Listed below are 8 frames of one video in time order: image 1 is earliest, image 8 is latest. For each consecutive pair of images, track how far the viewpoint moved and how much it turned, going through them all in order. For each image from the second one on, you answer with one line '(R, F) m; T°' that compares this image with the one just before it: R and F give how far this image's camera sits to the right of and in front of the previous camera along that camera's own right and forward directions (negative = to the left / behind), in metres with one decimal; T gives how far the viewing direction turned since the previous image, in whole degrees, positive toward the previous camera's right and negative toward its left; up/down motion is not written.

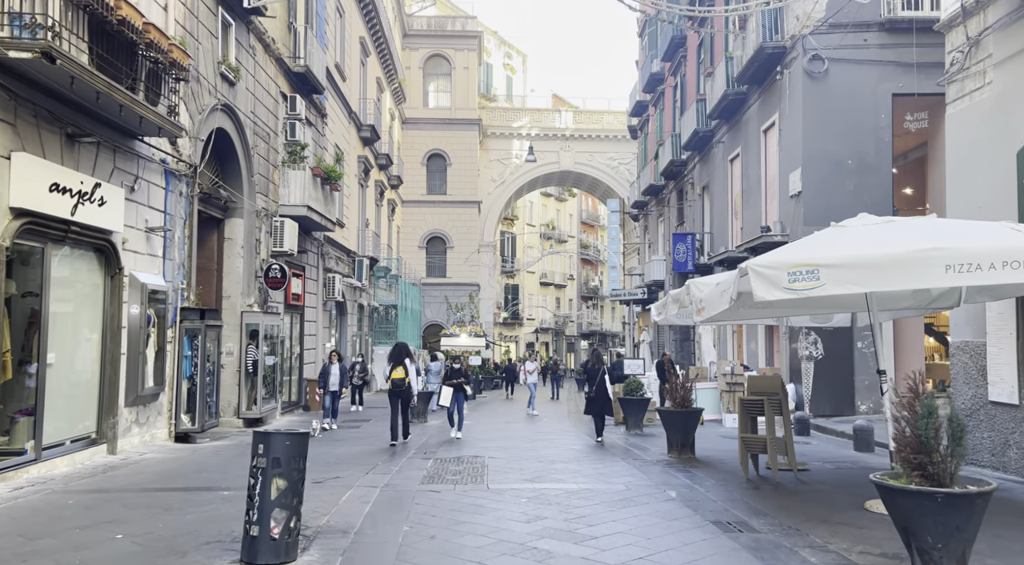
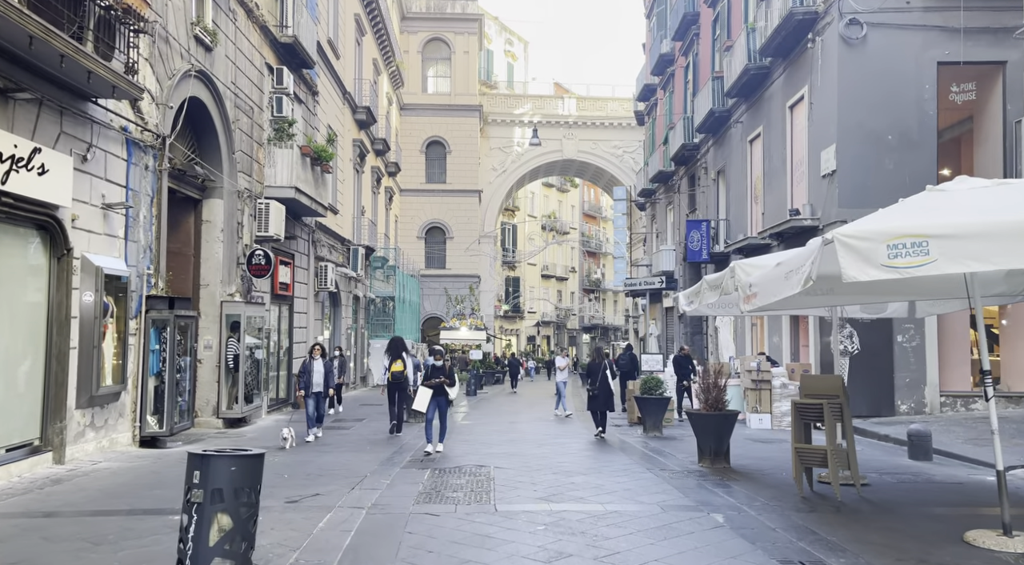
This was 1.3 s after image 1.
(-0.1, +1.5) m; 0°
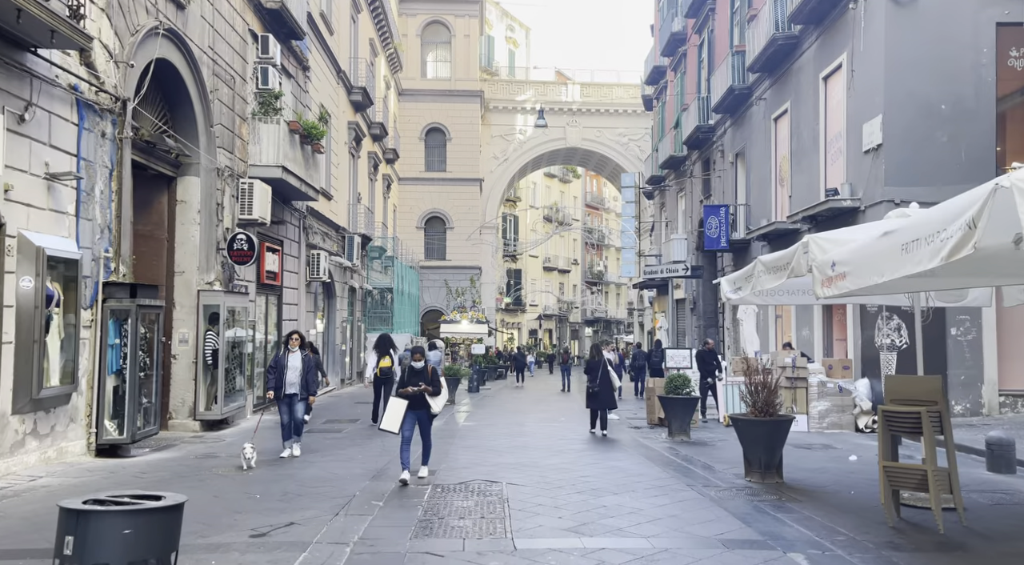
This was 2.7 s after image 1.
(-0.2, +1.6) m; 0°
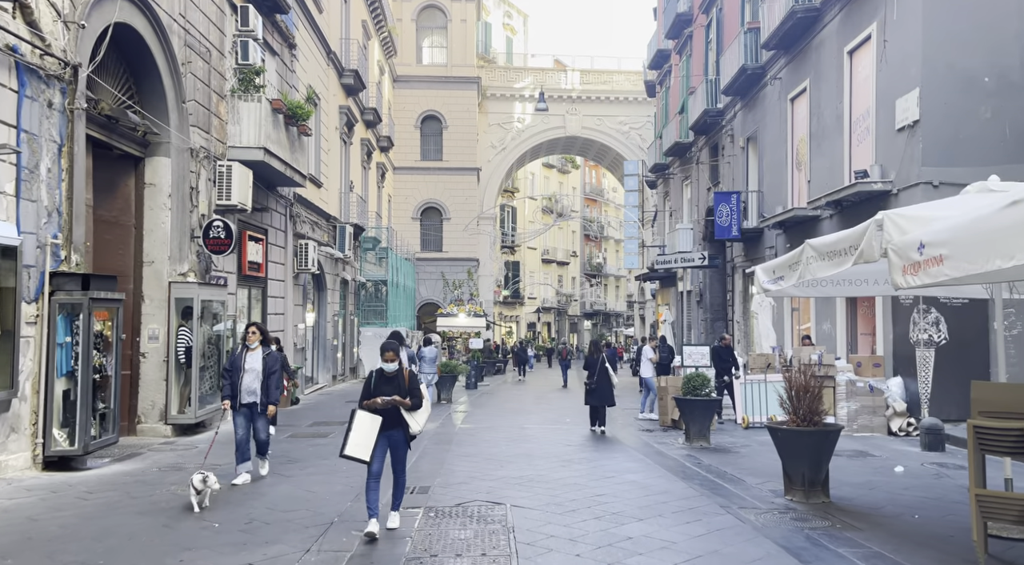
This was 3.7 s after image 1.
(-0.1, +1.2) m; 0°
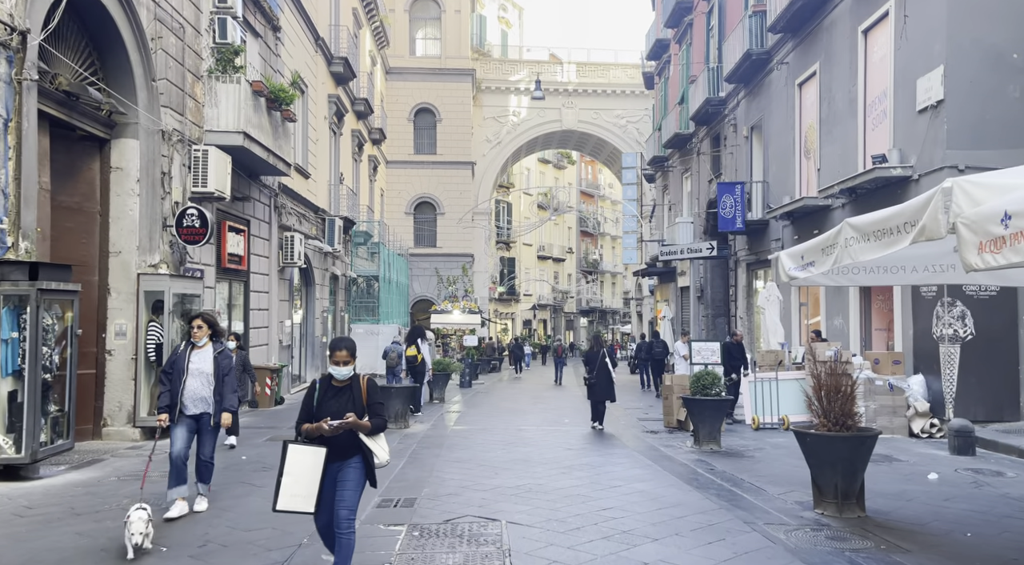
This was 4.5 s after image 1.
(0.0, +0.9) m; 0°
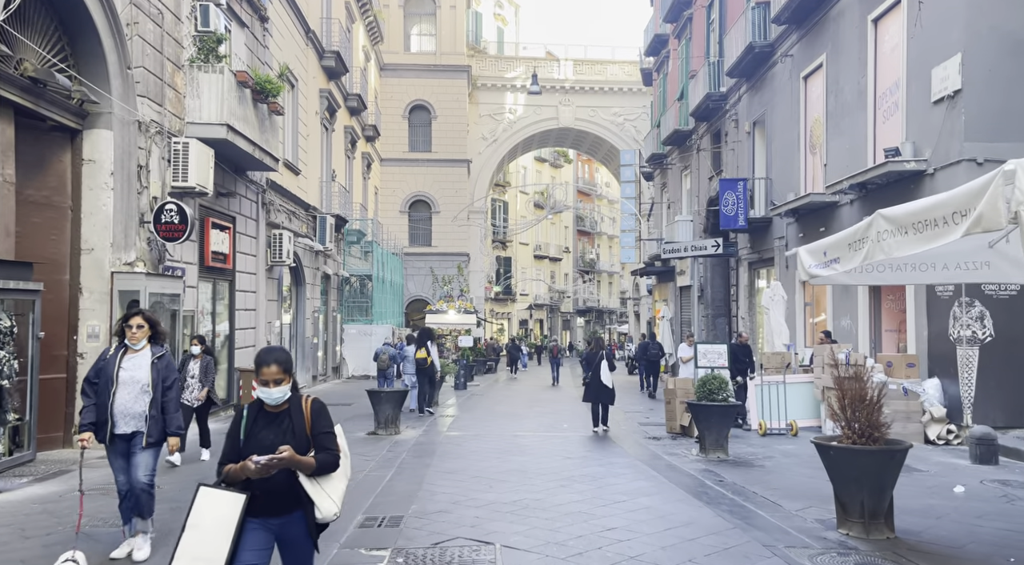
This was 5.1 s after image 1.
(0.0, +0.6) m; 0°
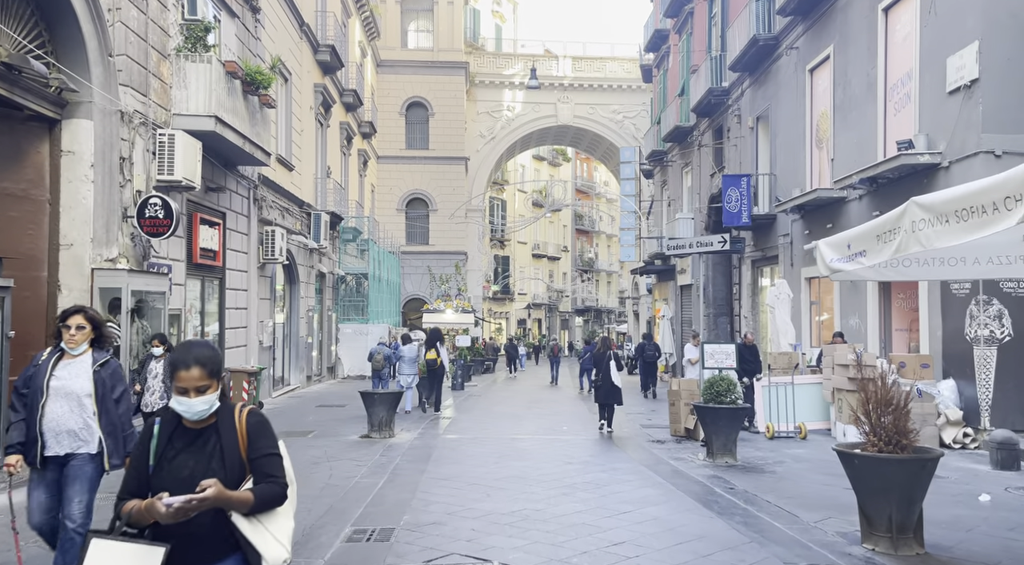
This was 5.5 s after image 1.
(0.0, +0.5) m; 0°
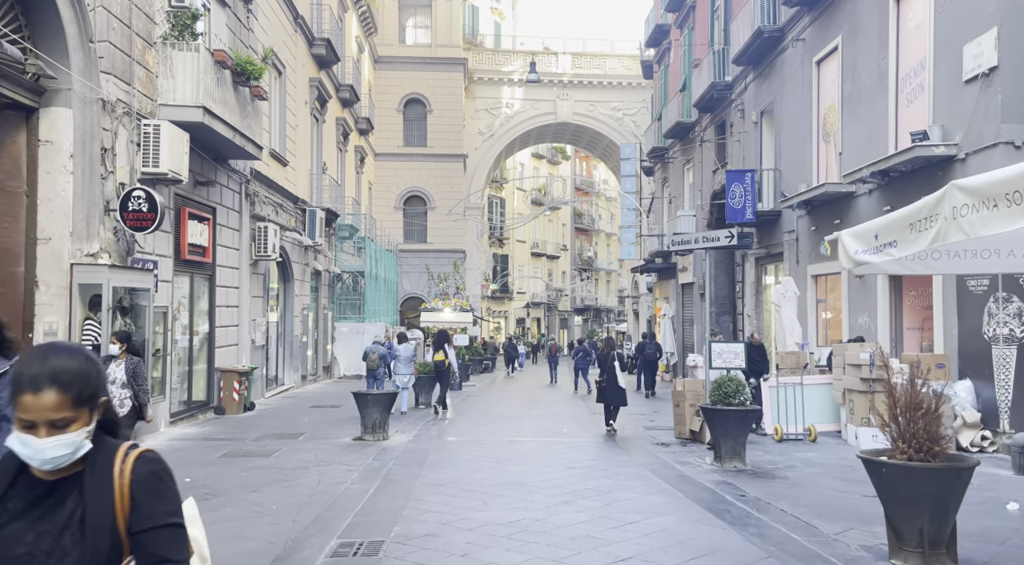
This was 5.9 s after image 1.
(0.0, +0.5) m; 0°
